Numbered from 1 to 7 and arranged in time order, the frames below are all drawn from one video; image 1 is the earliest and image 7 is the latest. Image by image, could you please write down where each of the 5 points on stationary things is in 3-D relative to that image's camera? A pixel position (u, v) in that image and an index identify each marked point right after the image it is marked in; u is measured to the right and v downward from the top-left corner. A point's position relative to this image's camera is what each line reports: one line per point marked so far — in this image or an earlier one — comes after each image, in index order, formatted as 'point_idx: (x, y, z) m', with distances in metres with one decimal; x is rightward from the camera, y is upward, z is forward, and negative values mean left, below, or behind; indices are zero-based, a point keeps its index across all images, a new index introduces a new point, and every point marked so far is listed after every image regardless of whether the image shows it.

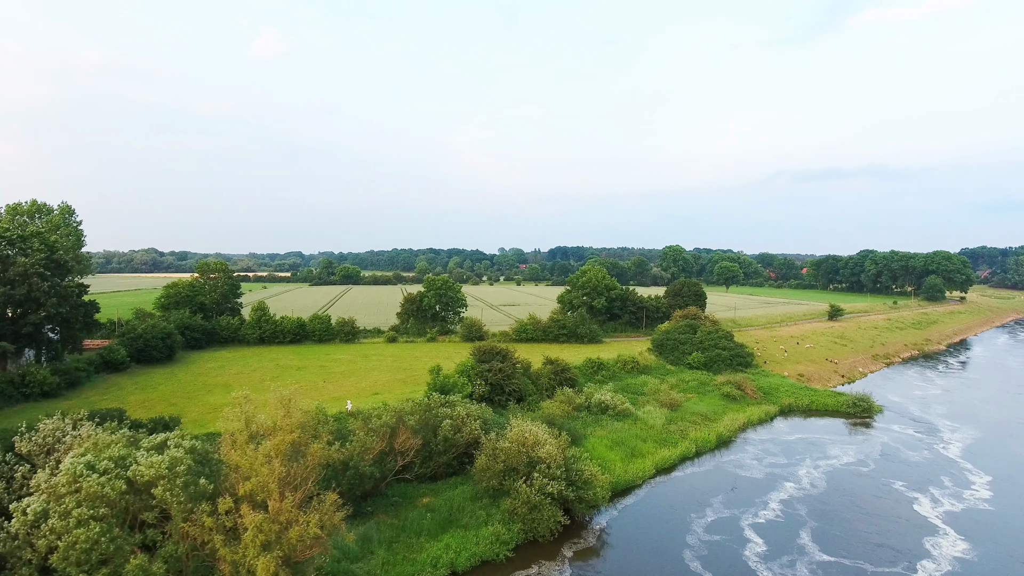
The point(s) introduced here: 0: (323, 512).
0: (-5.7, -6.7, +15.1) m
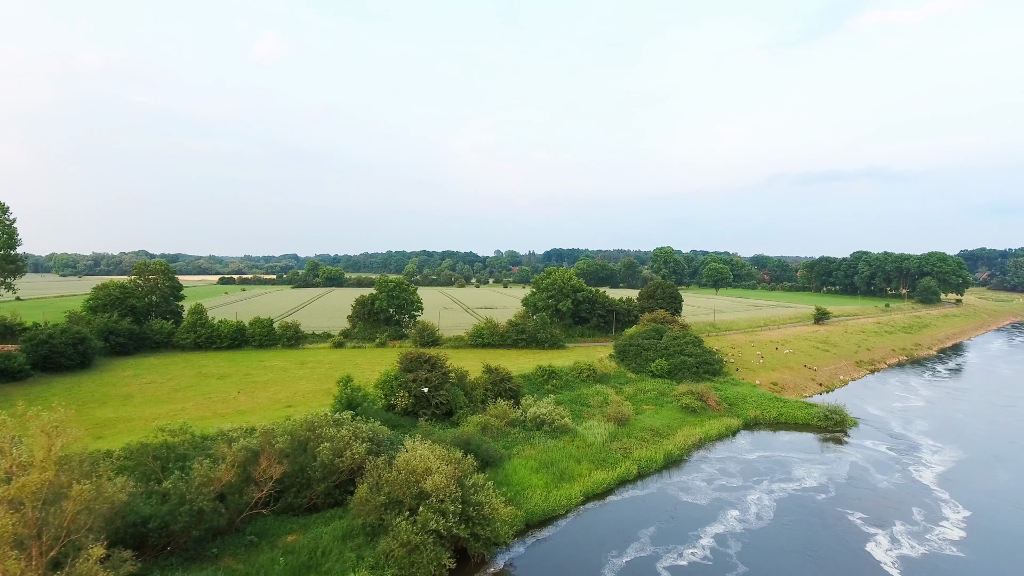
0: (-10.1, -6.7, +11.7) m
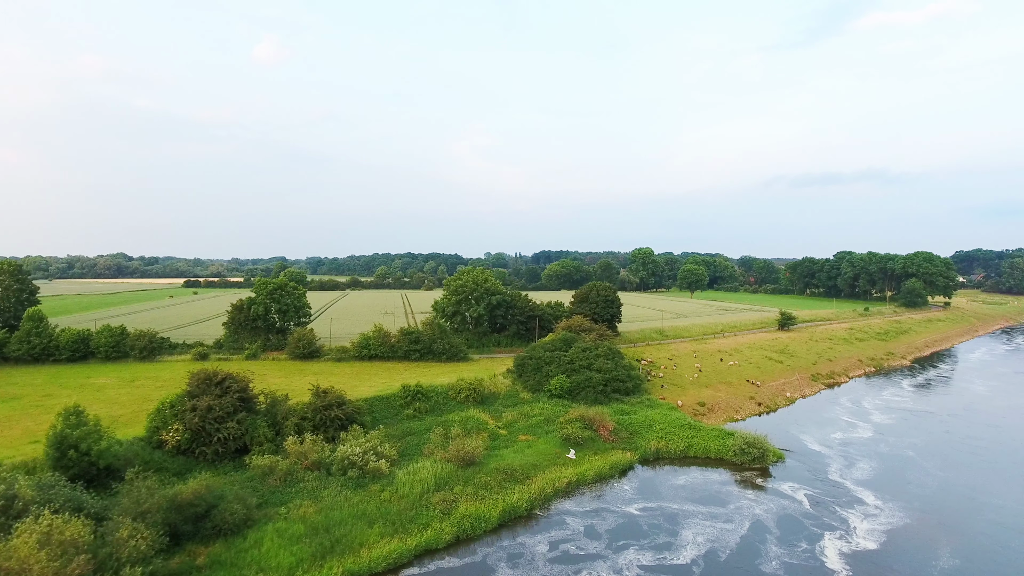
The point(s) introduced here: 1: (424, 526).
0: (-19.1, -6.6, +5.0) m
1: (-3.5, -9.4, +19.9) m
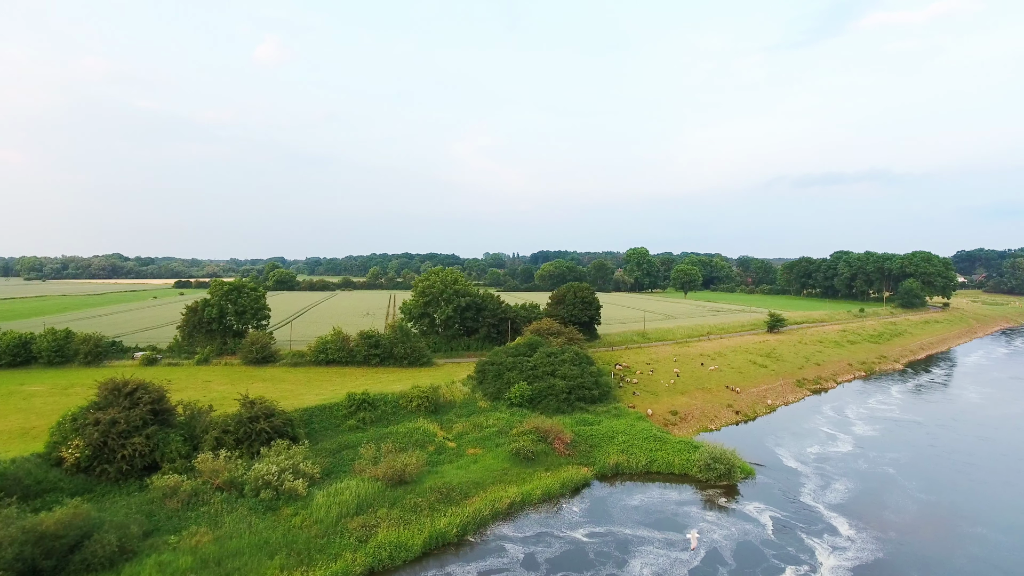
0: (-22.0, -6.7, +2.9) m
1: (-6.2, -9.5, +17.7) m
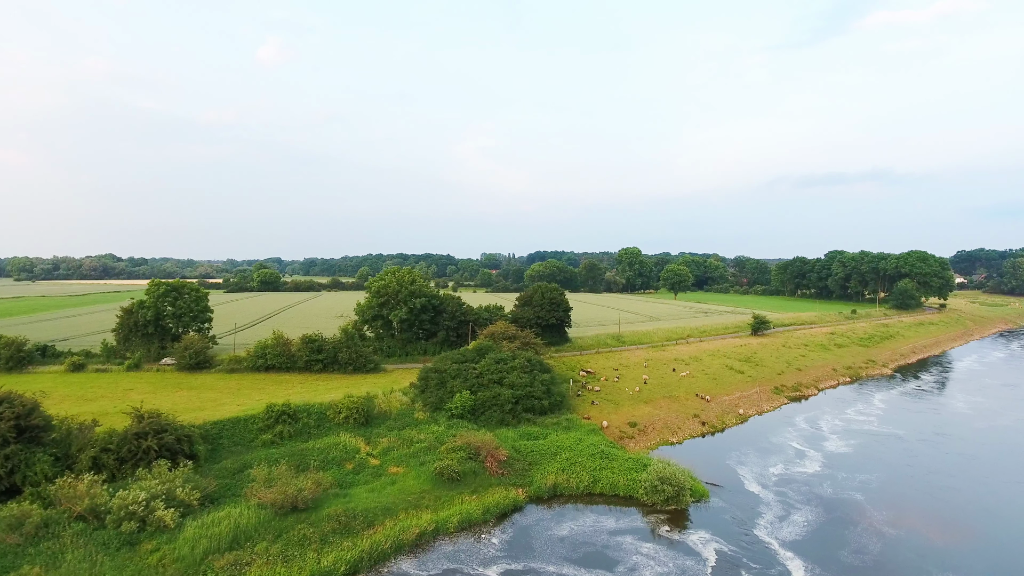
0: (-25.5, -6.7, +0.3) m
1: (-9.7, -9.5, +15.0) m
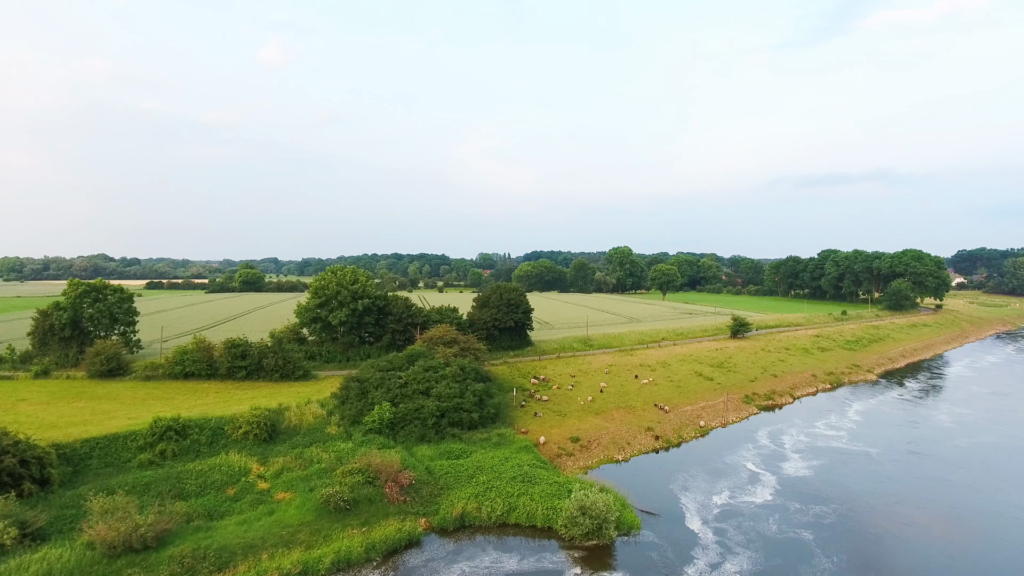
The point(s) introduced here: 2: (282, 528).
0: (-29.6, -6.6, -2.6) m
1: (-13.7, -9.5, +12.0) m
2: (-8.3, -8.8, +18.5) m
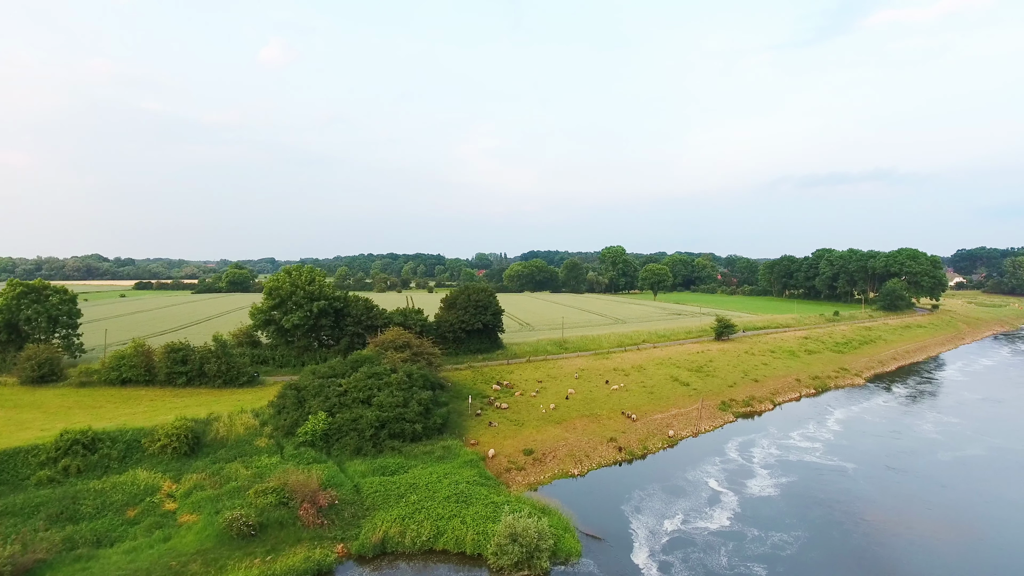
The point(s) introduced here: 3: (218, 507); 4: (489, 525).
0: (-32.3, -6.7, -4.5) m
1: (-16.4, -9.5, +10.1) m
2: (-11.0, -8.8, +16.6) m
3: (-10.9, -8.3, +19.1) m
4: (-0.8, -8.8, +18.8) m
